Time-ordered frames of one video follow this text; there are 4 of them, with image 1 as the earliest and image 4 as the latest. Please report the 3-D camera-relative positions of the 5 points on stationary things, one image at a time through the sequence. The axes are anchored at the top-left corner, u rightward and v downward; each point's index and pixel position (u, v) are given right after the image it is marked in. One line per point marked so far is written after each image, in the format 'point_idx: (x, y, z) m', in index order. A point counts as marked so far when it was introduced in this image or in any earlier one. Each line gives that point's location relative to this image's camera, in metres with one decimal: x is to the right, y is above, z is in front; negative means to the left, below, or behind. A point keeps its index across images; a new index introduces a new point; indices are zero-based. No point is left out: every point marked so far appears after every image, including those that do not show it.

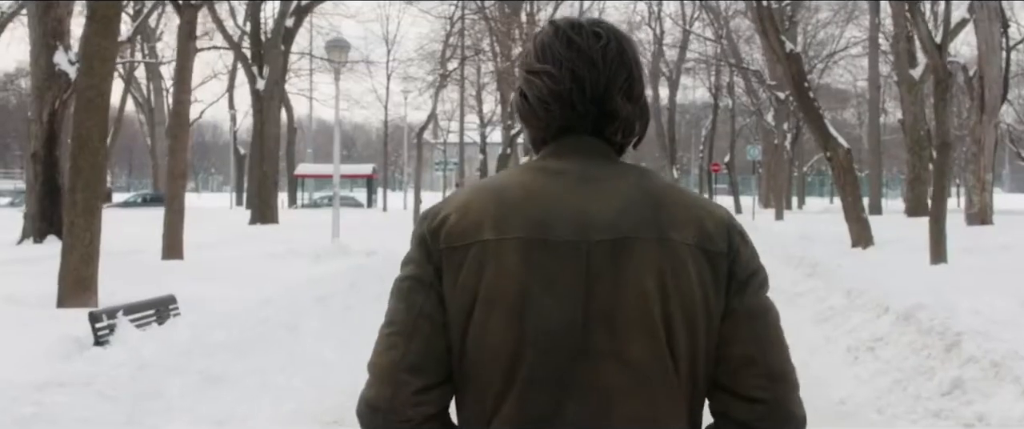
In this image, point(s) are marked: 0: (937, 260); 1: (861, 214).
0: (+6.1, -0.7, +14.1) m
1: (+6.8, 0.0, +19.1) m
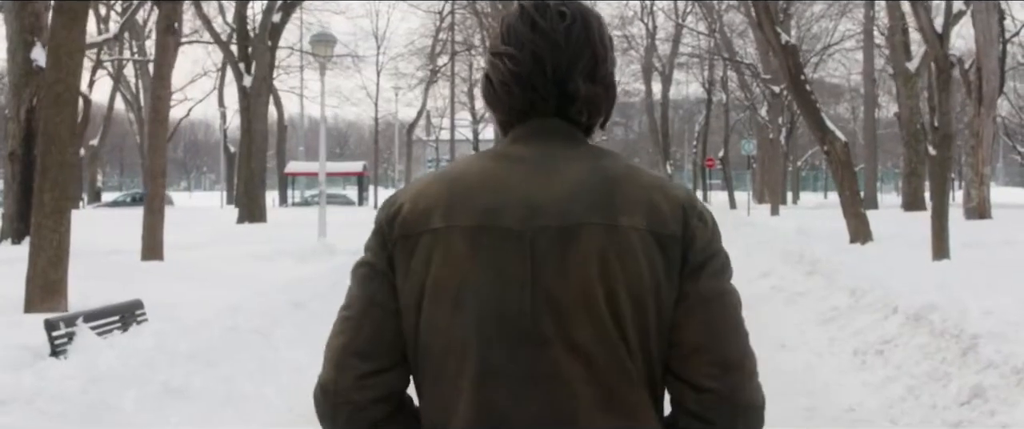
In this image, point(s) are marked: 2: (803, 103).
0: (+5.9, -0.6, +13.7) m
1: (+6.6, +0.1, +18.7) m
2: (+5.5, +2.1, +18.7) m
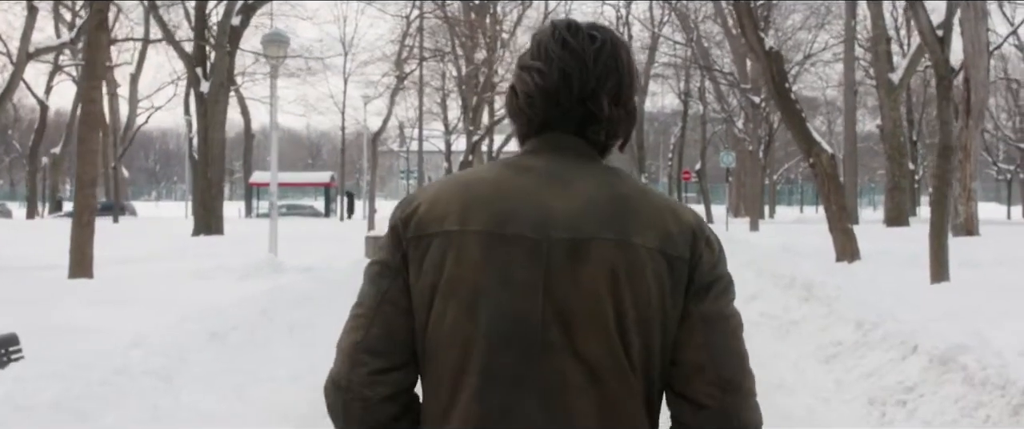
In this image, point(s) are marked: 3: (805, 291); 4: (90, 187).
0: (+5.5, -0.8, +12.7) m
1: (+6.0, -0.2, +17.7) m
2: (+4.9, +1.8, +17.7) m
3: (+3.1, -0.8, +10.3) m
4: (-5.7, +0.4, +13.2) m
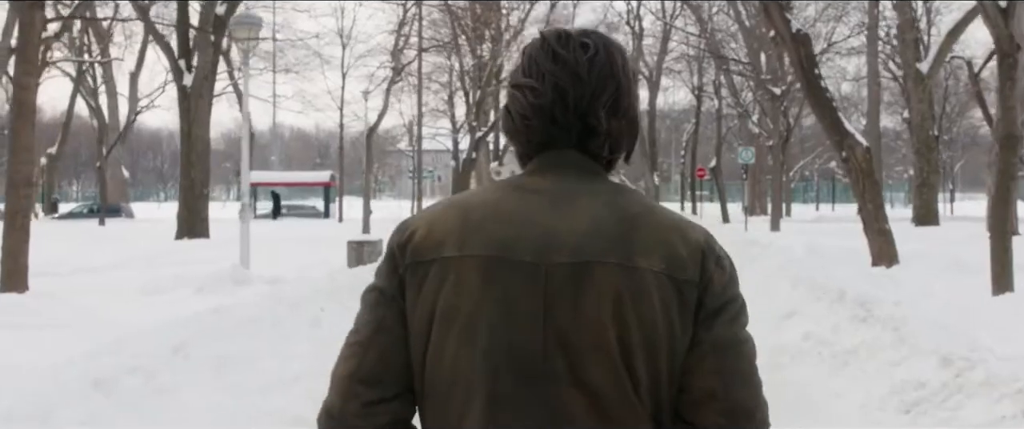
0: (+5.4, -0.8, +10.9) m
1: (+6.0, -0.2, +15.9) m
2: (+4.9, +1.8, +16.0) m
3: (+3.0, -0.8, +8.6) m
4: (-5.7, +0.3, +11.6) m
